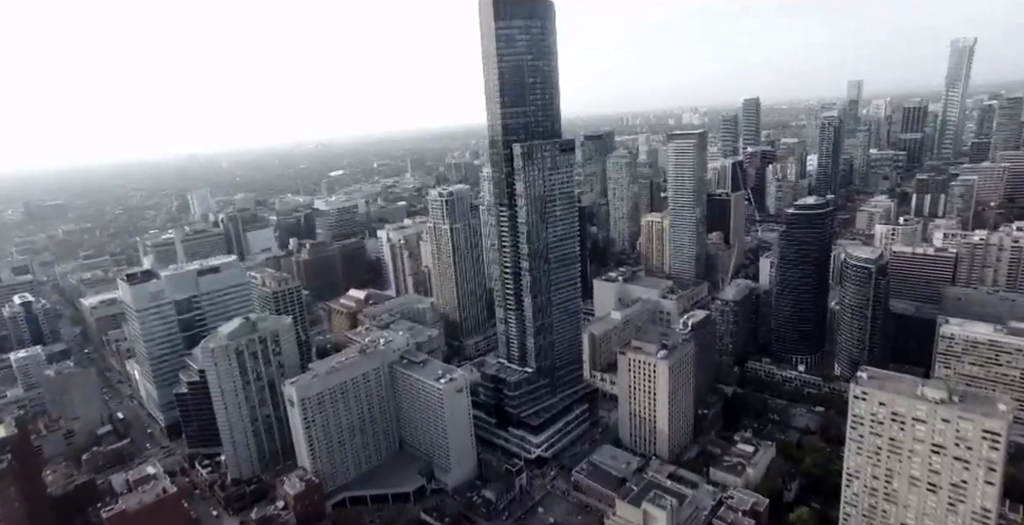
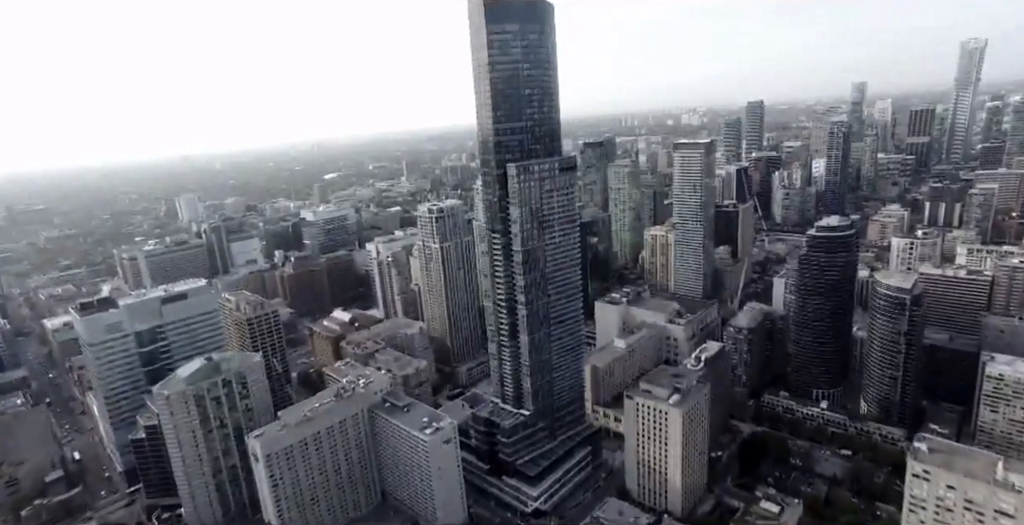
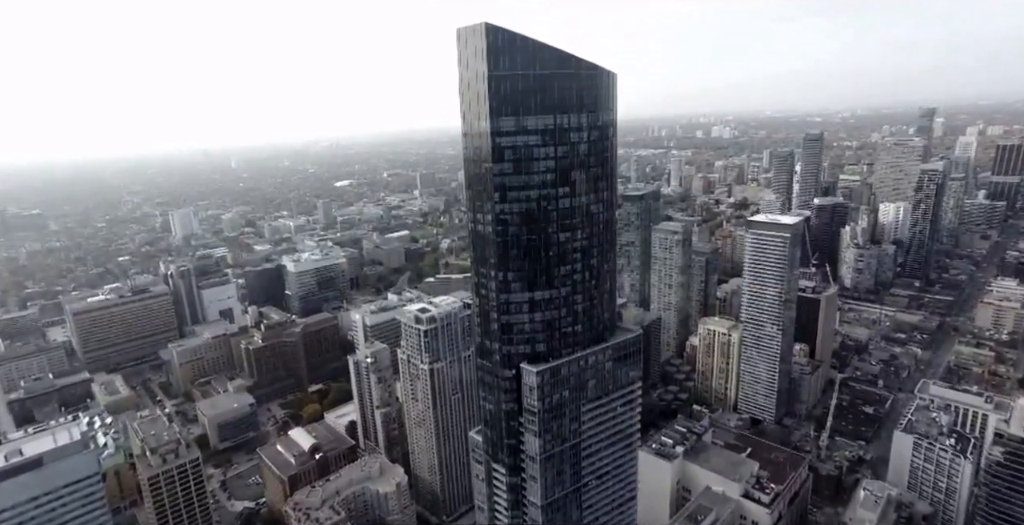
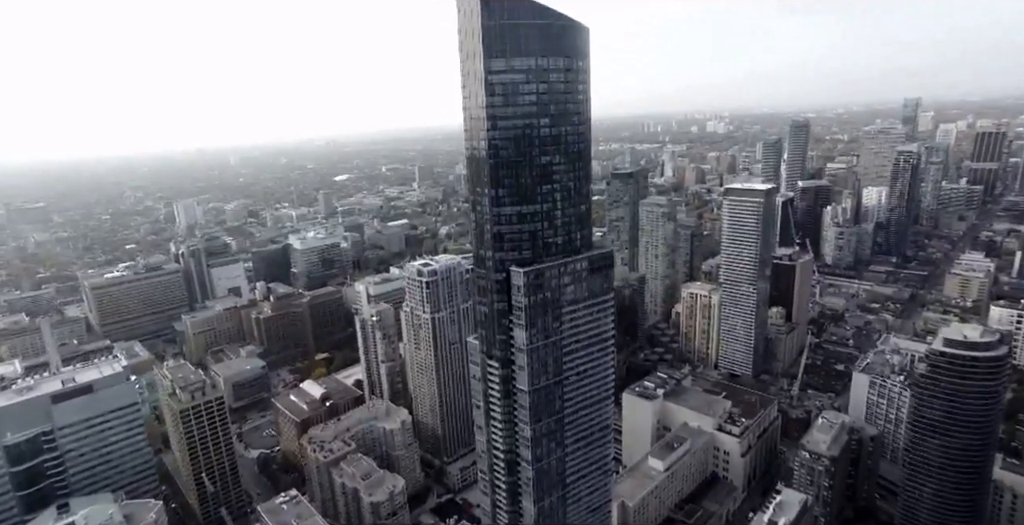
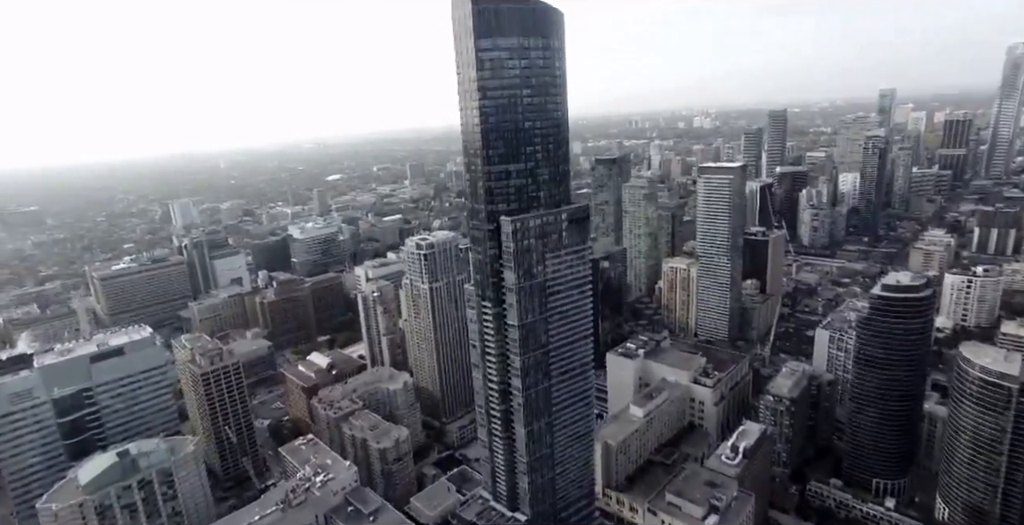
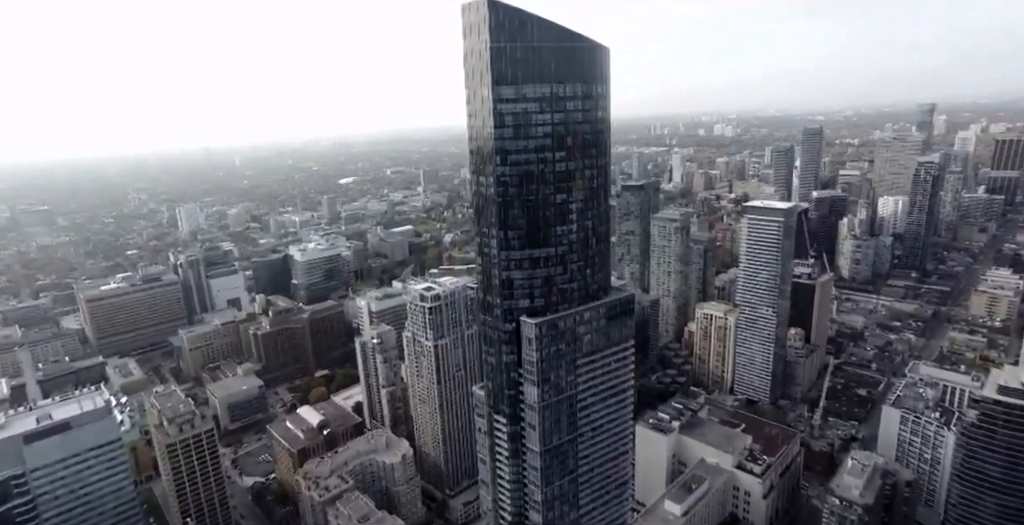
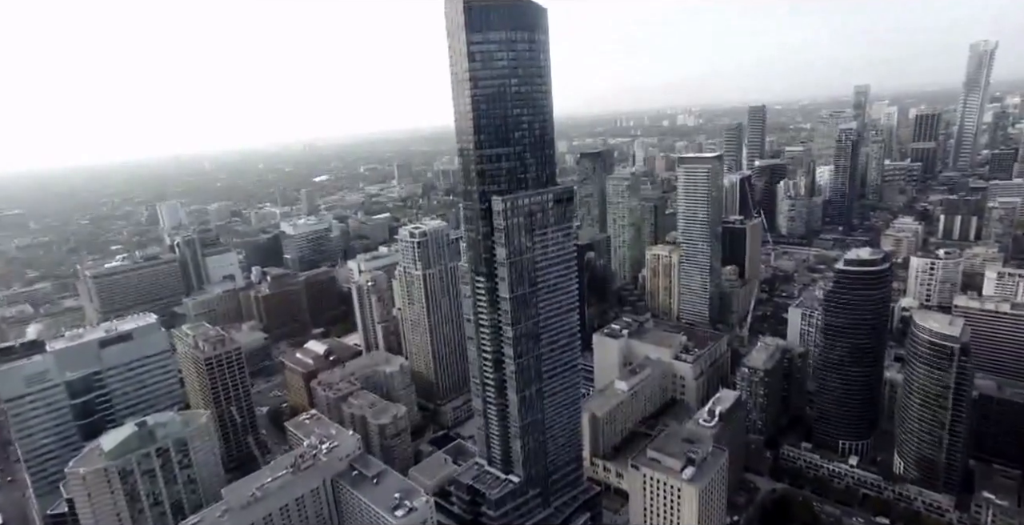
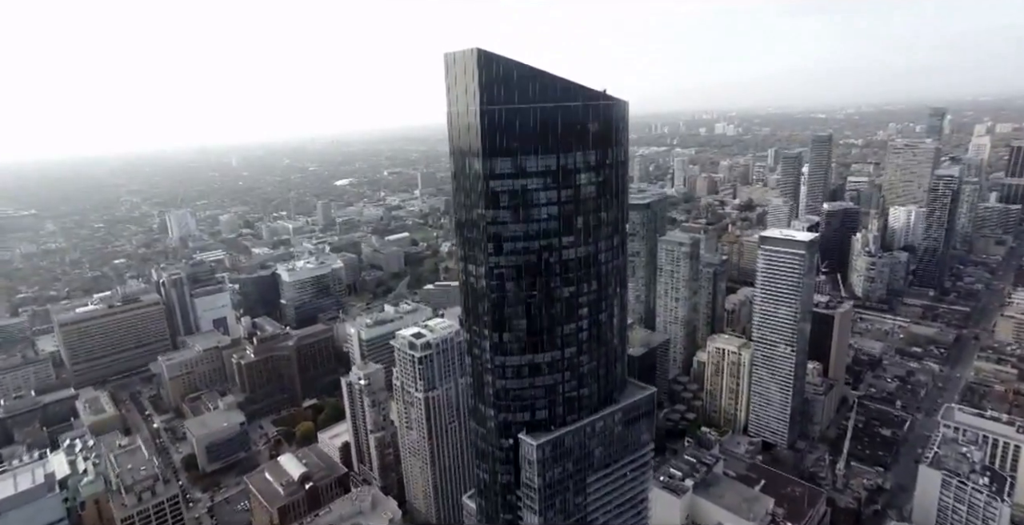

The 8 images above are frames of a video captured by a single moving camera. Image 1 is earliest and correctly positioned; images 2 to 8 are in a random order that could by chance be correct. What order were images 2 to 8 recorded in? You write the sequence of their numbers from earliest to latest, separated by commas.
2, 7, 5, 4, 6, 3, 8
